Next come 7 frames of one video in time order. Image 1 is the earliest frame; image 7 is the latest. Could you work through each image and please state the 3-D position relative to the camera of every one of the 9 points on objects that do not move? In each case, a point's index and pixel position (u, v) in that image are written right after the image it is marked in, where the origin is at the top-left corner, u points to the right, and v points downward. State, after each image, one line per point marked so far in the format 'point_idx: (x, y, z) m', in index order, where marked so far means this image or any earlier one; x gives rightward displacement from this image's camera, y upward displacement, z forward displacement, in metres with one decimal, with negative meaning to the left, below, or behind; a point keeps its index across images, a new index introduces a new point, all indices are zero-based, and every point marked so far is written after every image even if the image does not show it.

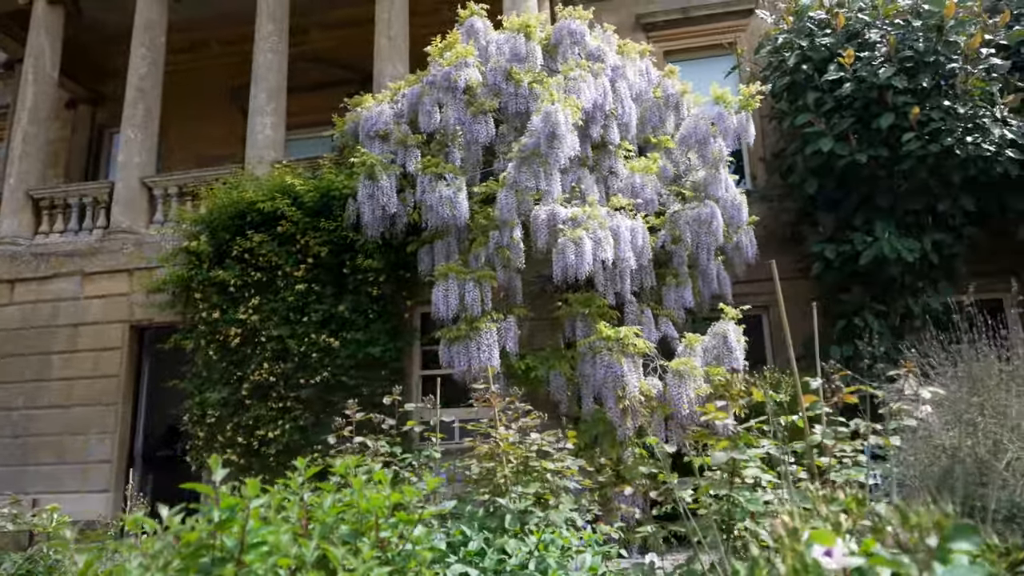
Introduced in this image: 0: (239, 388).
0: (-2.6, -1.0, +7.2) m
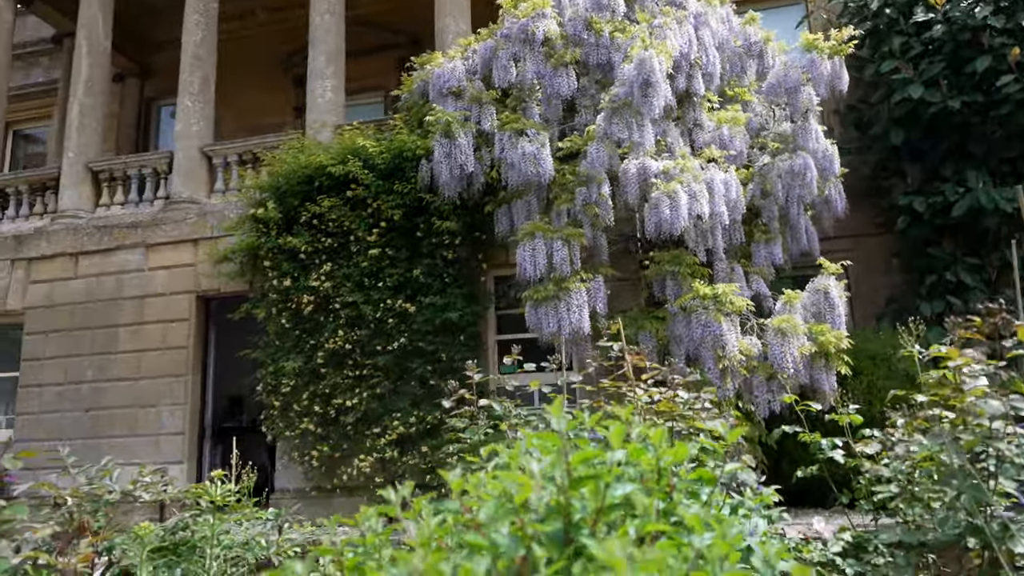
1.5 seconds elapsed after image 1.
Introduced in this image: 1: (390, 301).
0: (-1.9, -0.6, +7.1) m
1: (-1.1, -0.1, +7.0) m
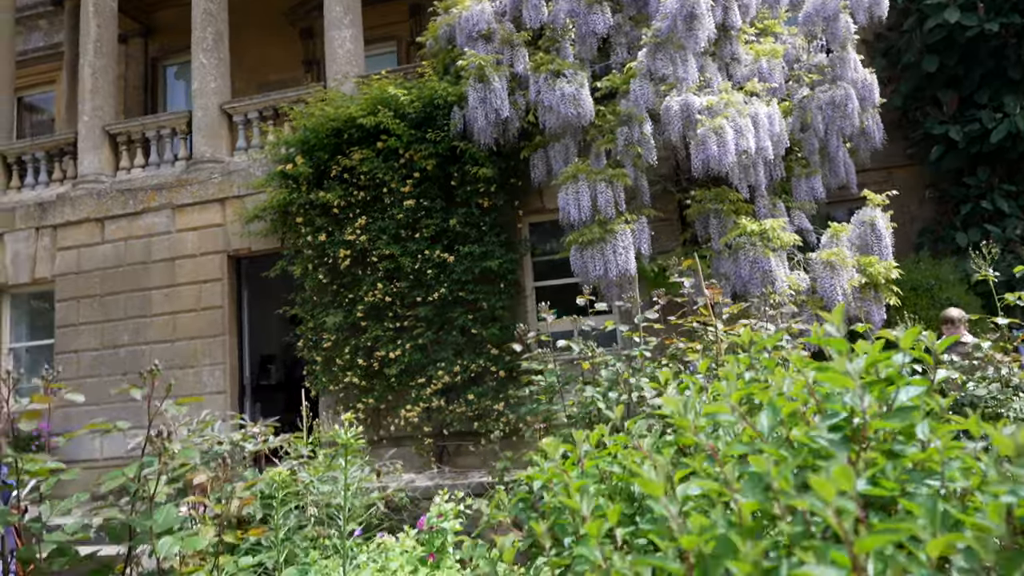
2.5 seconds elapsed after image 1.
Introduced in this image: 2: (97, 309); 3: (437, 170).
0: (-1.5, -0.2, +7.1) m
1: (-0.8, +0.3, +6.9) m
2: (-4.6, -0.2, +8.3) m
3: (-0.7, +1.1, +7.0) m
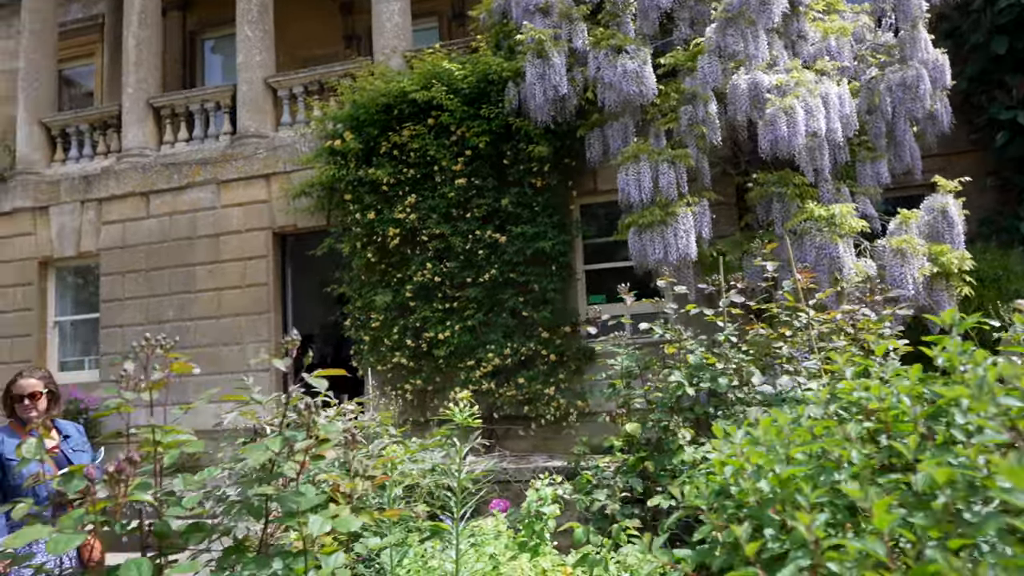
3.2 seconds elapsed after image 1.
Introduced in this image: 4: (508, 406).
0: (-1.0, 0.0, +7.0) m
1: (-0.3, +0.5, +6.8) m
2: (-4.1, 0.0, +8.3) m
3: (-0.2, +1.3, +6.9) m
4: (0.0, -1.0, +6.7) m
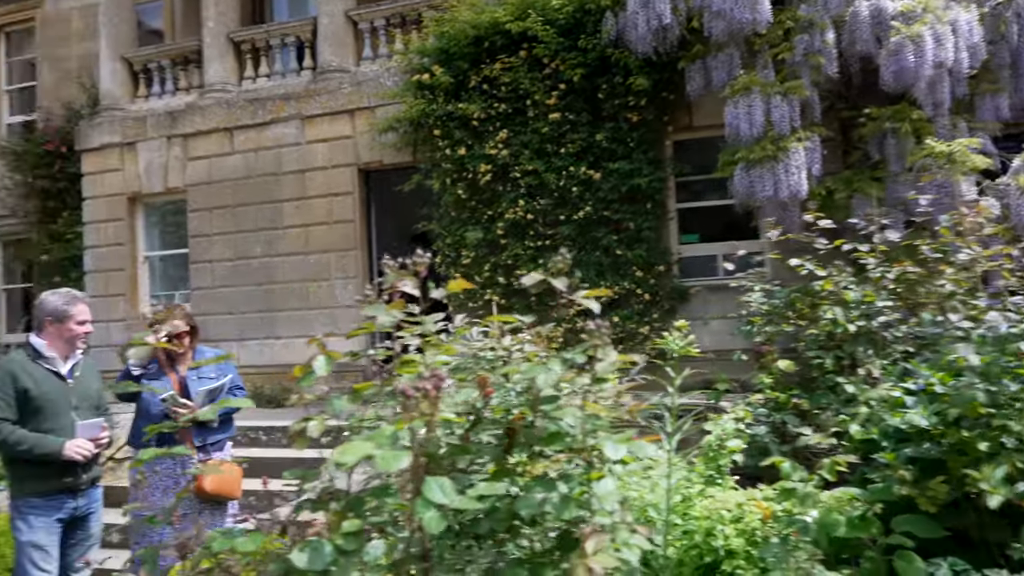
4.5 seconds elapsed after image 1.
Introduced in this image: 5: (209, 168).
0: (-0.2, +0.6, +6.9) m
1: (+0.5, +1.1, +6.7) m
2: (-3.2, +0.8, +8.4) m
3: (+0.6, +1.8, +6.7) m
4: (+0.8, -0.5, +6.6) m
5: (-3.4, +1.4, +8.5) m
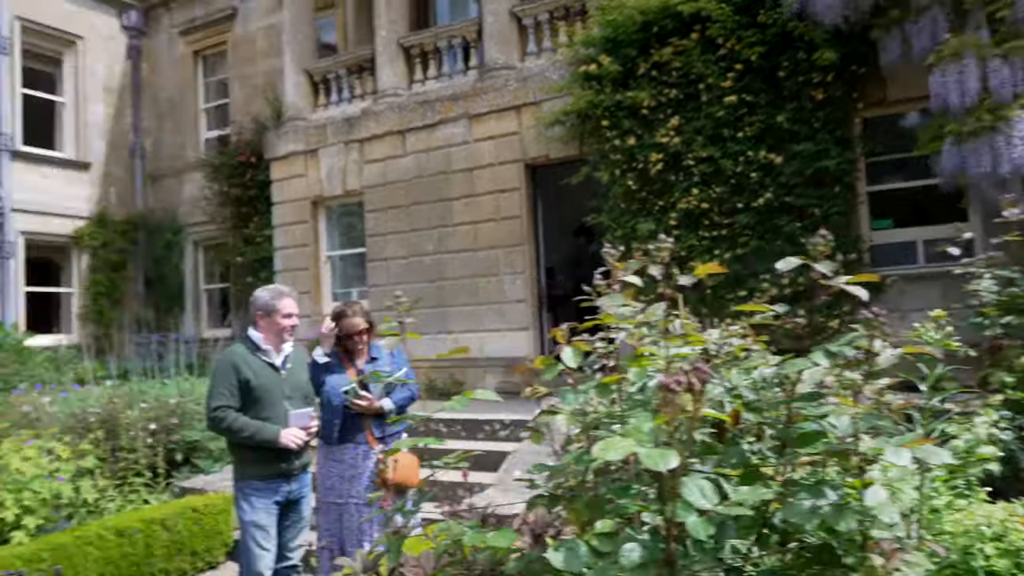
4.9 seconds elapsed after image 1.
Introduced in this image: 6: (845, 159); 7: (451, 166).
0: (+1.4, +0.6, +6.7) m
1: (+2.0, +1.1, +6.3) m
2: (-1.3, +0.8, +8.7) m
3: (+2.1, +1.9, +6.3) m
4: (+2.3, -0.4, +6.2) m
5: (-1.5, +1.4, +8.9) m
6: (+2.7, +1.1, +6.1) m
7: (-0.7, +1.4, +8.4) m
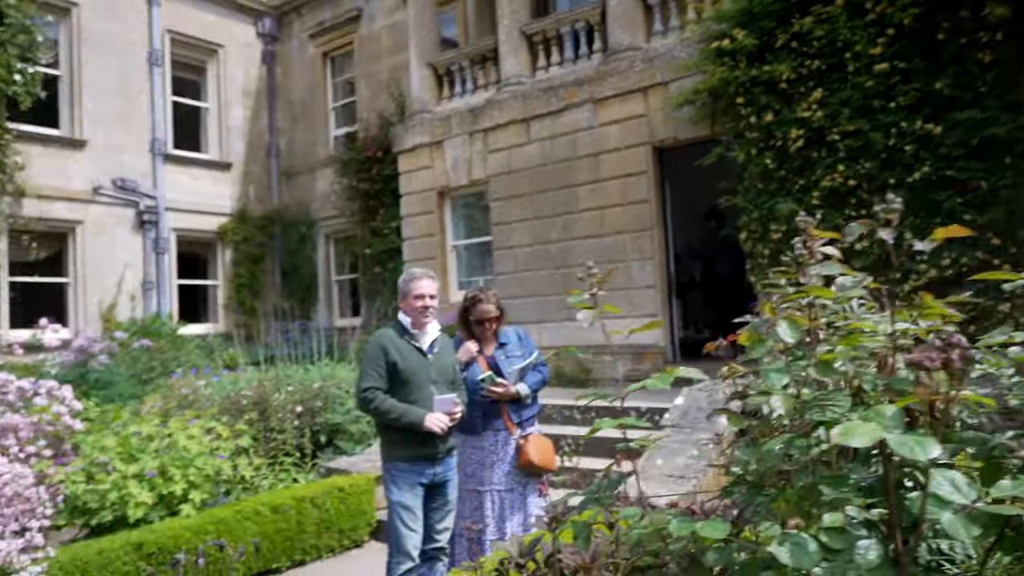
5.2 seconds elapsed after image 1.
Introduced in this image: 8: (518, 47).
0: (+2.5, +0.8, +6.3) m
1: (+3.1, +1.3, +5.8) m
2: (+0.2, +0.9, +8.7) m
3: (+3.1, +2.1, +5.8) m
4: (+3.3, -0.3, +5.7) m
5: (-0.1, +1.5, +8.9) m
6: (+3.7, +1.2, +5.5) m
7: (+0.7, +1.5, +8.3) m
8: (+0.1, +2.9, +8.9) m
